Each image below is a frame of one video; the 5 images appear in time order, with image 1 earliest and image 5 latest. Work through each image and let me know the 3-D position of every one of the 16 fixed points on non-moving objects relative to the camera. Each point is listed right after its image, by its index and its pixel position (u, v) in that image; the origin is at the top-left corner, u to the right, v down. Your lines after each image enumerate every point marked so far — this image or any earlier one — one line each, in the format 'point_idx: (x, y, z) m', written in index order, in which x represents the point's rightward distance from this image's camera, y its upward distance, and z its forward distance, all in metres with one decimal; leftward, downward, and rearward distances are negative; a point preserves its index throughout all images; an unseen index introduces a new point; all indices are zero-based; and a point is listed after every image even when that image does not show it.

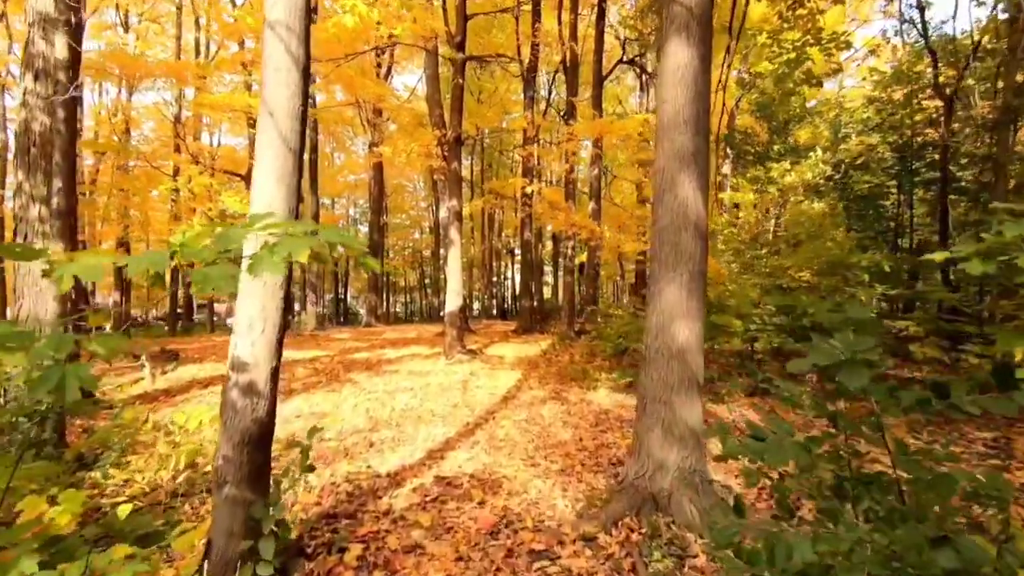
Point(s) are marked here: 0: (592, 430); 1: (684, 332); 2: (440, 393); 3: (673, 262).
0: (+0.9, -1.6, +6.0) m
1: (+1.1, -0.3, +3.5) m
2: (-1.1, -1.6, +8.2) m
3: (+1.1, +0.2, +3.5) m
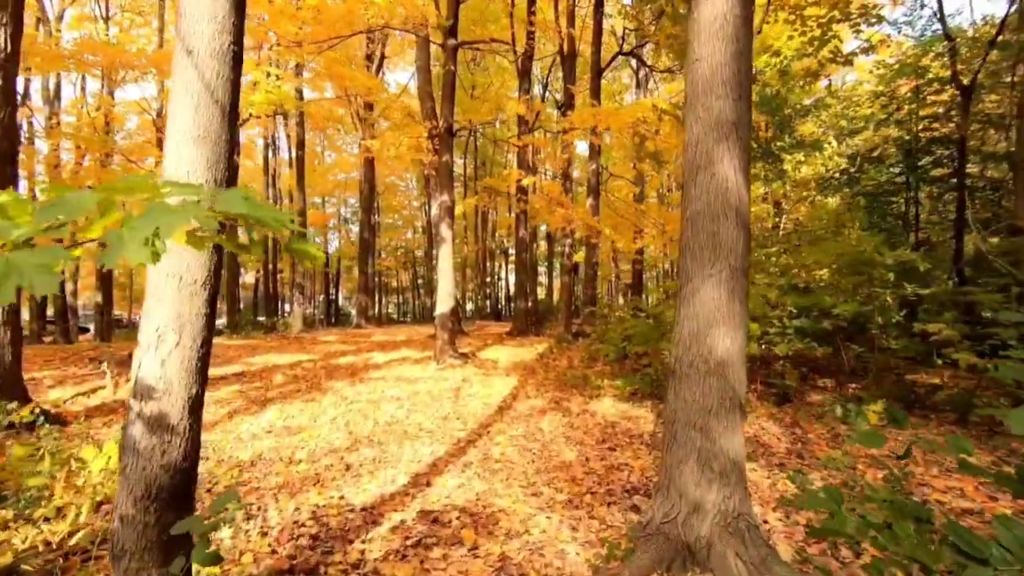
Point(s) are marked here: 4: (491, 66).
0: (+0.9, -1.6, +5.3) m
1: (+1.1, -0.3, +2.8) m
2: (-1.2, -1.6, +7.5) m
3: (+1.1, +0.2, +2.9) m
4: (-0.8, +8.2, +19.5) m
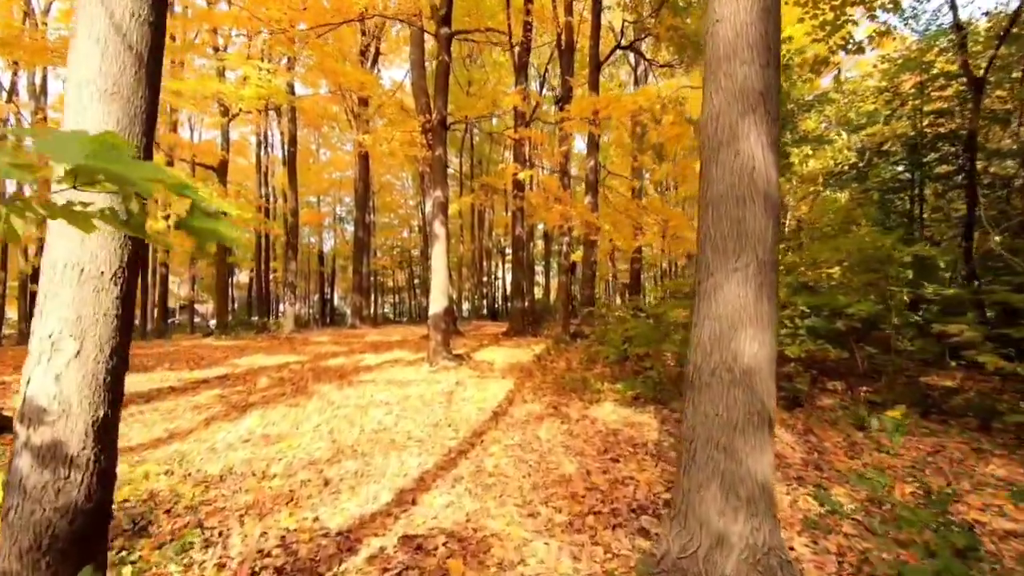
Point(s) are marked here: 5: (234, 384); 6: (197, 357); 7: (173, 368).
0: (+0.8, -1.6, +5.0) m
1: (+1.1, -0.3, +2.4) m
2: (-1.2, -1.6, +7.1) m
3: (+1.0, +0.2, +2.5) m
4: (-0.9, +8.2, +19.1) m
5: (-4.5, -1.6, +8.7) m
6: (-7.1, -1.6, +12.0) m
7: (-6.2, -1.5, +9.7) m
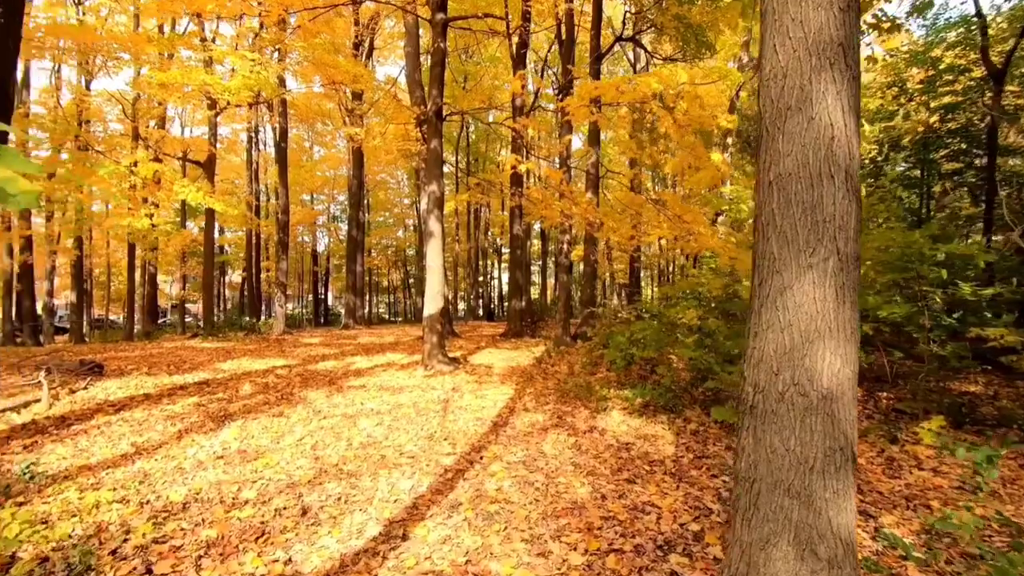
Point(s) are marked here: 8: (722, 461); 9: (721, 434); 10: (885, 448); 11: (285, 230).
0: (+0.9, -1.6, +4.4) m
1: (+1.1, -0.3, +1.9) m
2: (-1.2, -1.6, +6.5) m
3: (+1.1, +0.2, +2.0) m
4: (-1.0, +8.2, +18.6) m
5: (-4.5, -1.6, +8.1) m
6: (-7.2, -1.5, +11.4) m
7: (-6.2, -1.5, +9.1) m
8: (+2.0, -1.6, +4.9) m
9: (+2.3, -1.6, +5.7) m
10: (+3.8, -1.6, +5.4) m
11: (-8.6, +2.2, +20.0) m
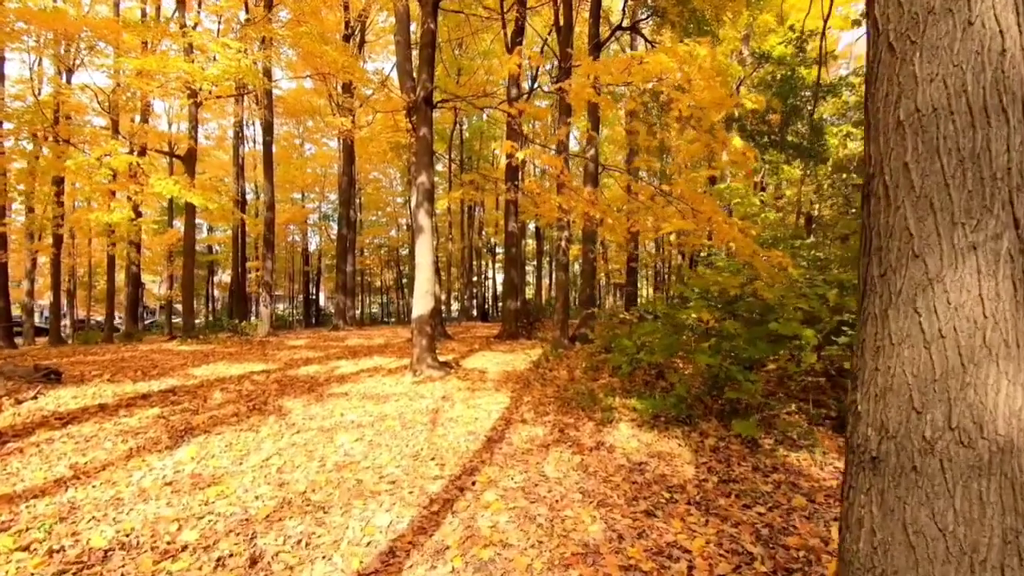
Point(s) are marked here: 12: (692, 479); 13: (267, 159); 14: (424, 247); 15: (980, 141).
0: (+0.8, -1.6, +3.8) m
1: (+1.2, -0.3, +1.2) m
2: (-1.3, -1.6, +5.8) m
3: (+1.1, +0.2, +1.3) m
4: (-1.2, +8.2, +17.9) m
5: (-4.6, -1.5, +7.4) m
6: (-7.3, -1.5, +10.6) m
7: (-6.3, -1.5, +8.3) m
8: (+1.9, -1.6, +4.3) m
9: (+2.2, -1.6, +5.0) m
10: (+3.8, -1.6, +4.8) m
11: (-8.7, +2.2, +19.2) m
12: (+1.5, -1.6, +4.4) m
13: (-8.8, +4.7, +19.1) m
14: (-1.5, +0.7, +9.1) m
15: (+1.1, +0.4, +1.3) m
